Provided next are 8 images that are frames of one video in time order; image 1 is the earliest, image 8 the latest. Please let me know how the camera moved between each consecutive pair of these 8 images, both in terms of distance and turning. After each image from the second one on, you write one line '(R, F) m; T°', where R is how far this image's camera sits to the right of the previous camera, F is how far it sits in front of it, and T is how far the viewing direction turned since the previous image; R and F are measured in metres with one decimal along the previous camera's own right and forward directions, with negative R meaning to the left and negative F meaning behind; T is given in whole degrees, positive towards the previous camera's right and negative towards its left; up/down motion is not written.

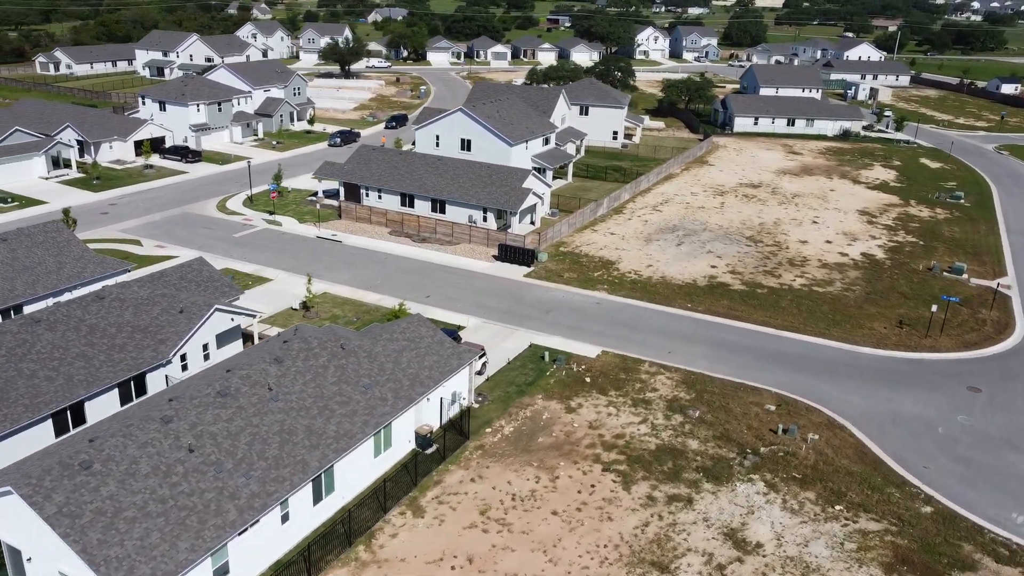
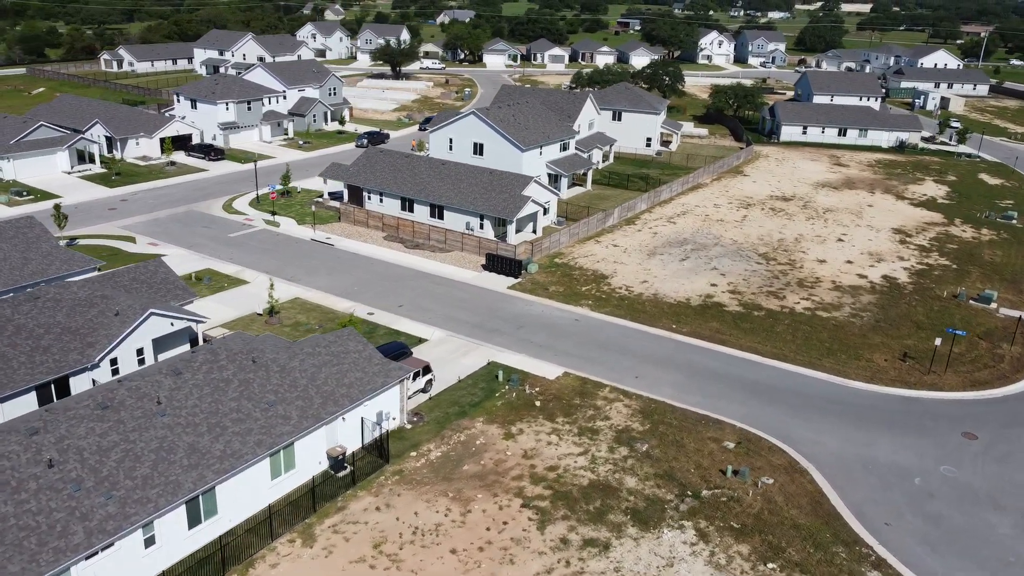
(+4.6, +2.0) m; -5°
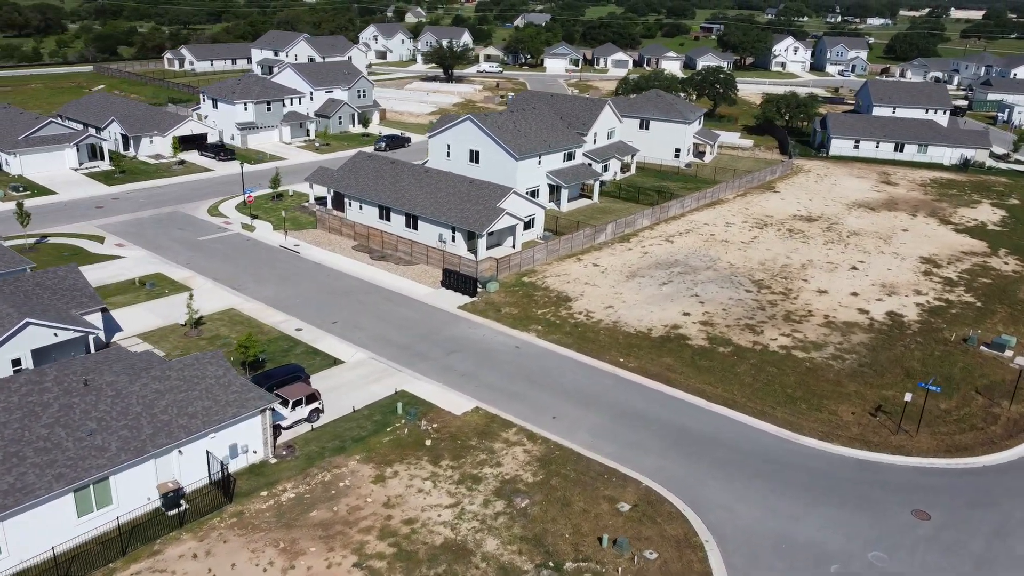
(+6.5, +3.3) m; -6°
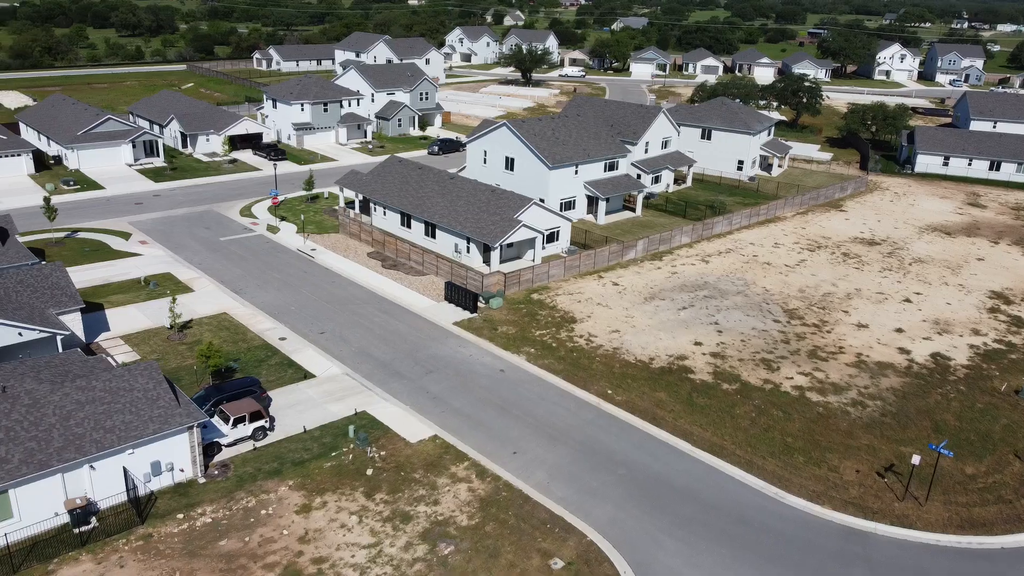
(+4.5, +2.5) m; -7°
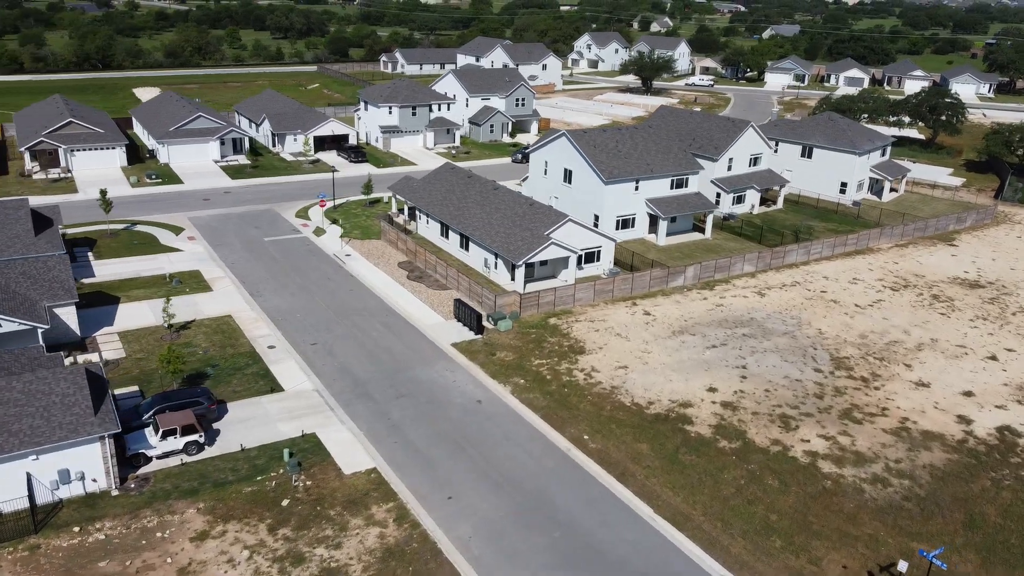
(+5.9, +3.2) m; -10°
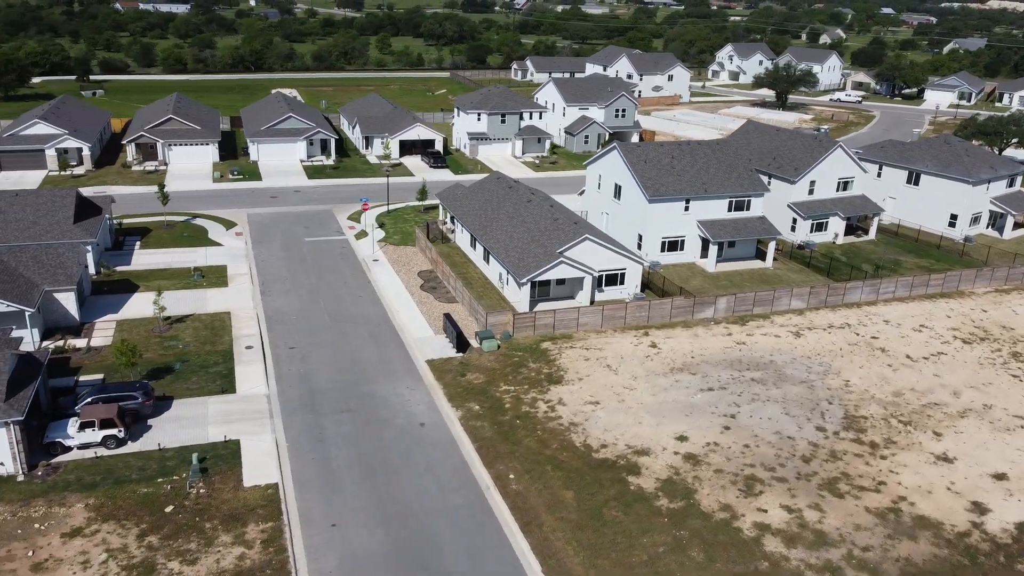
(+7.1, +2.7) m; -11°
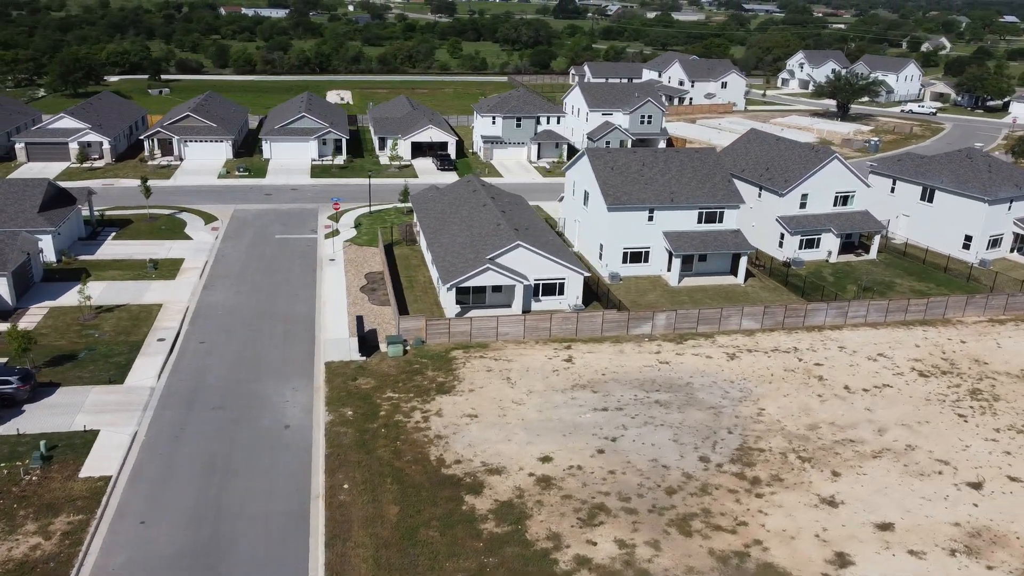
(+7.7, +1.6) m; -7°
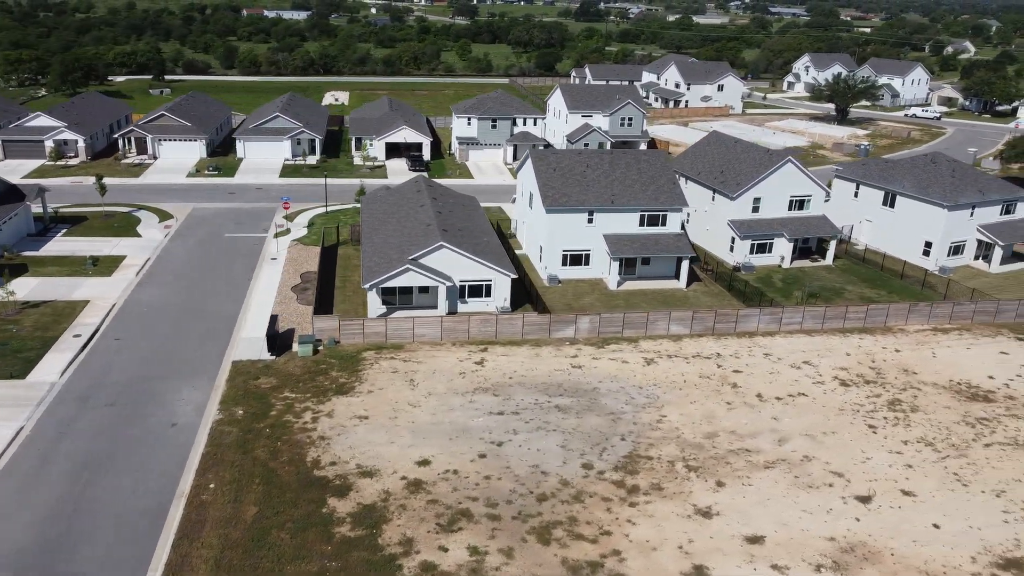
(+4.8, +0.5) m; -2°
